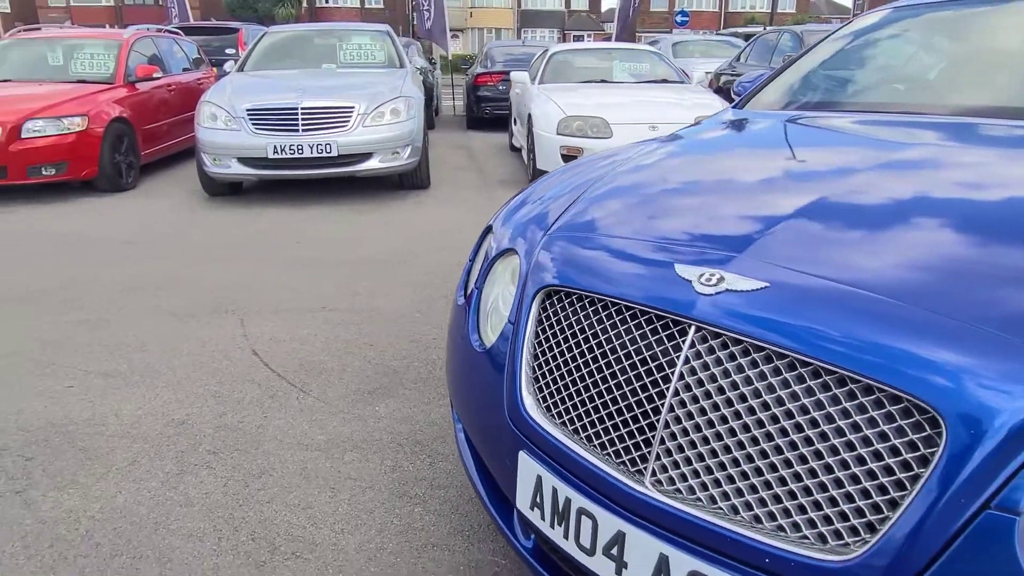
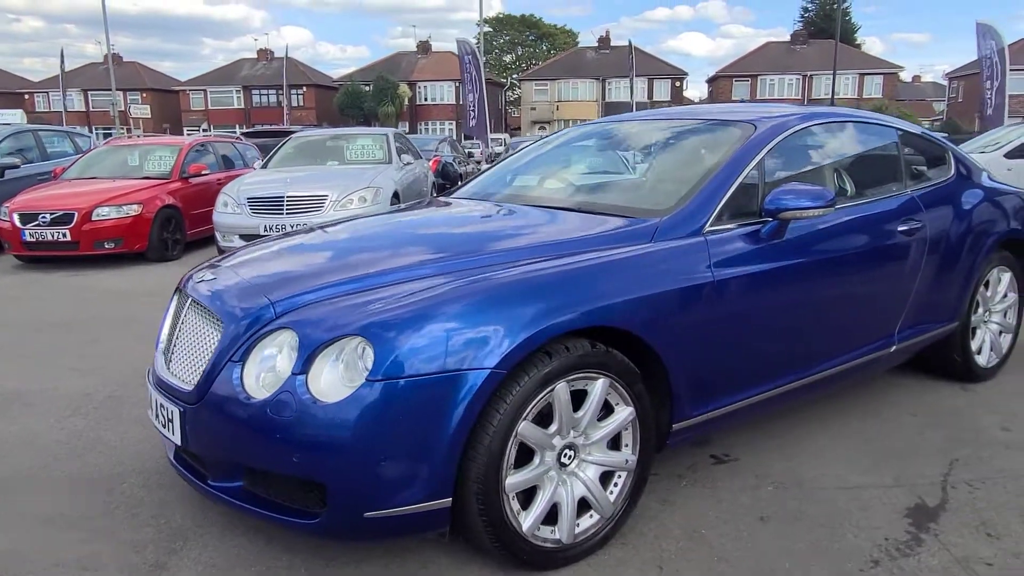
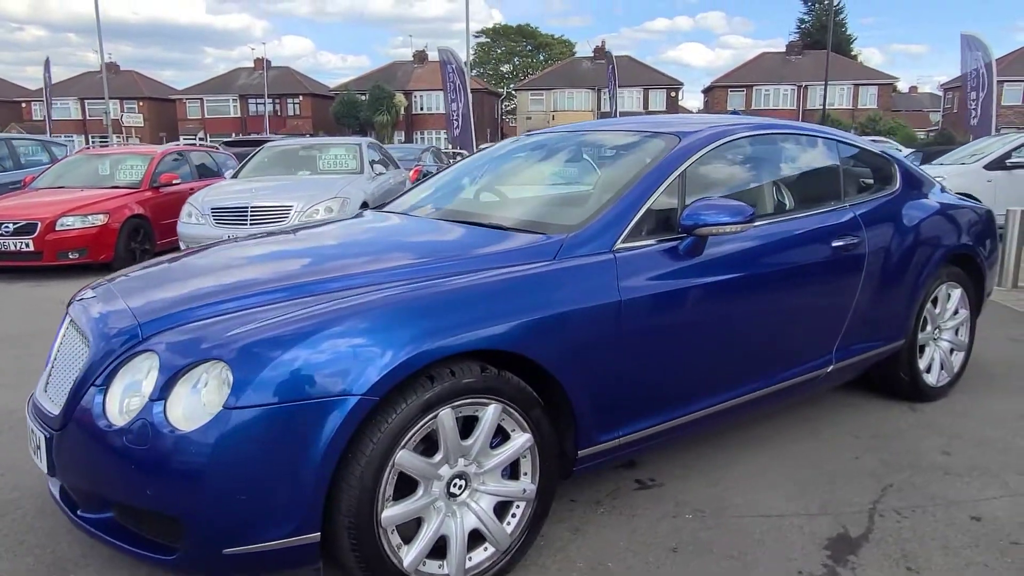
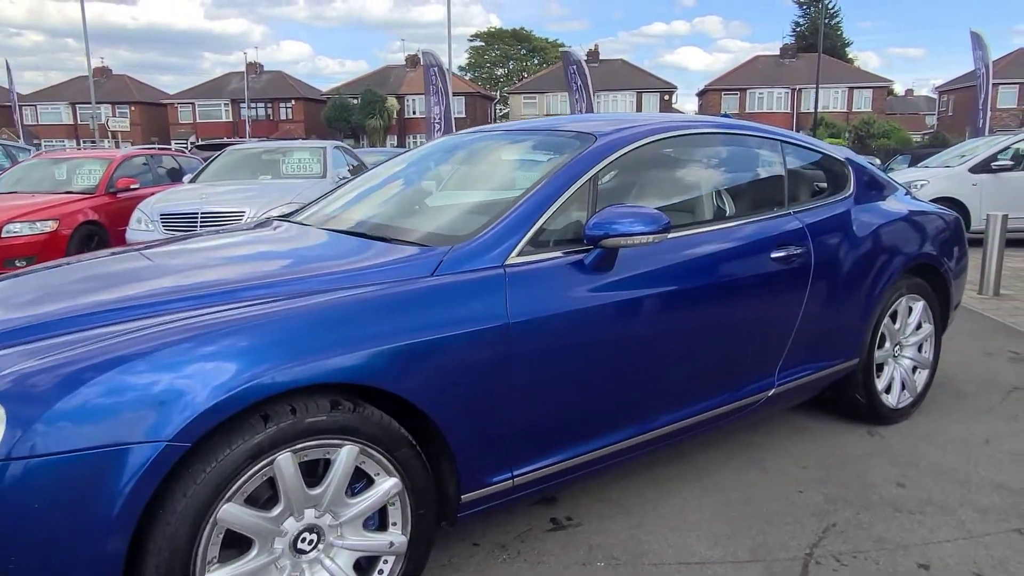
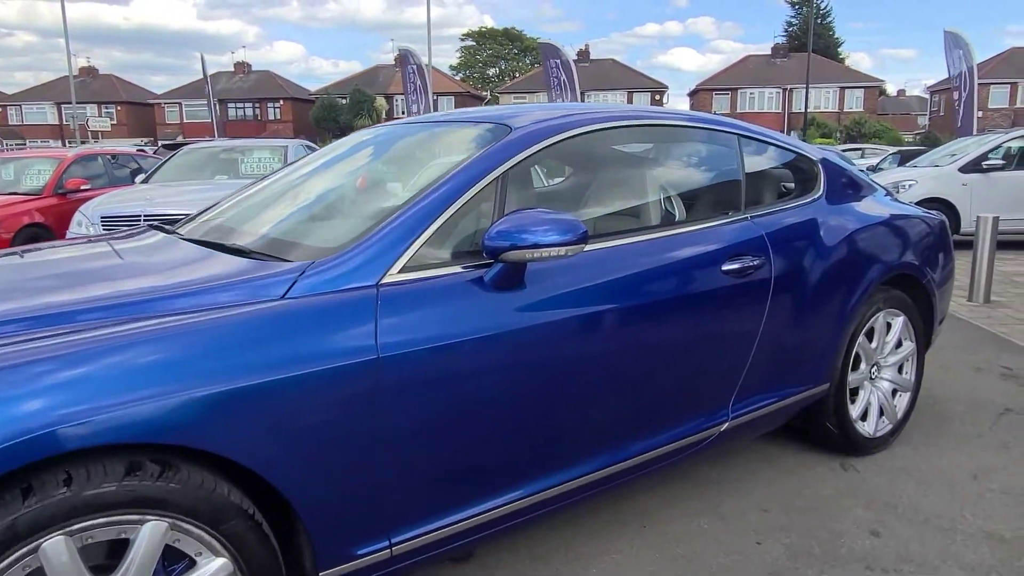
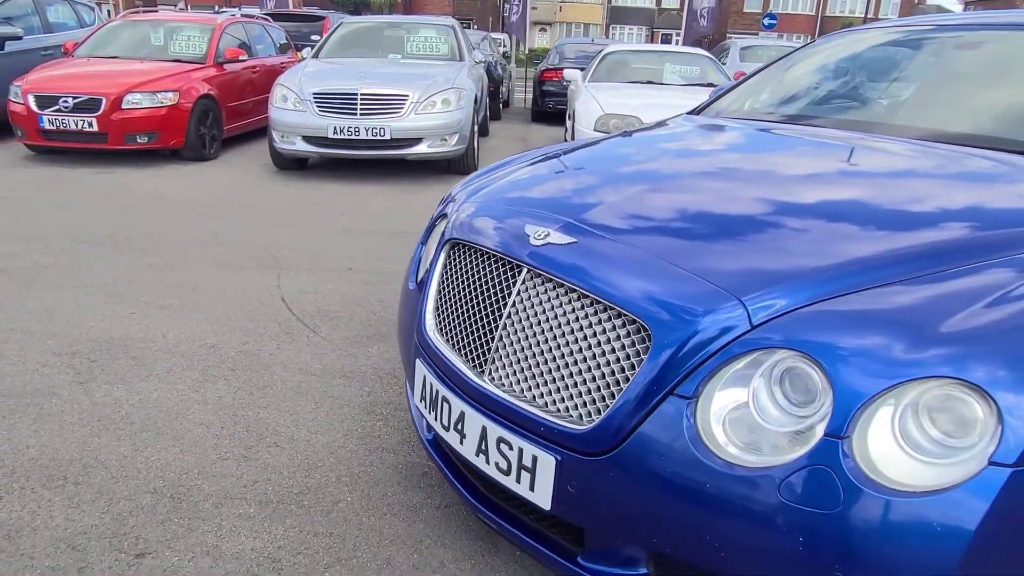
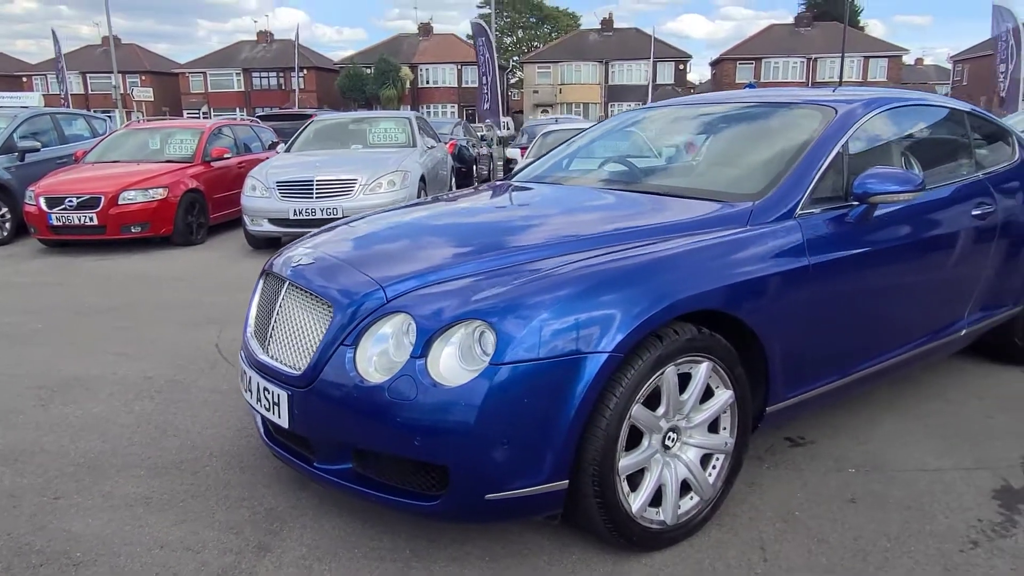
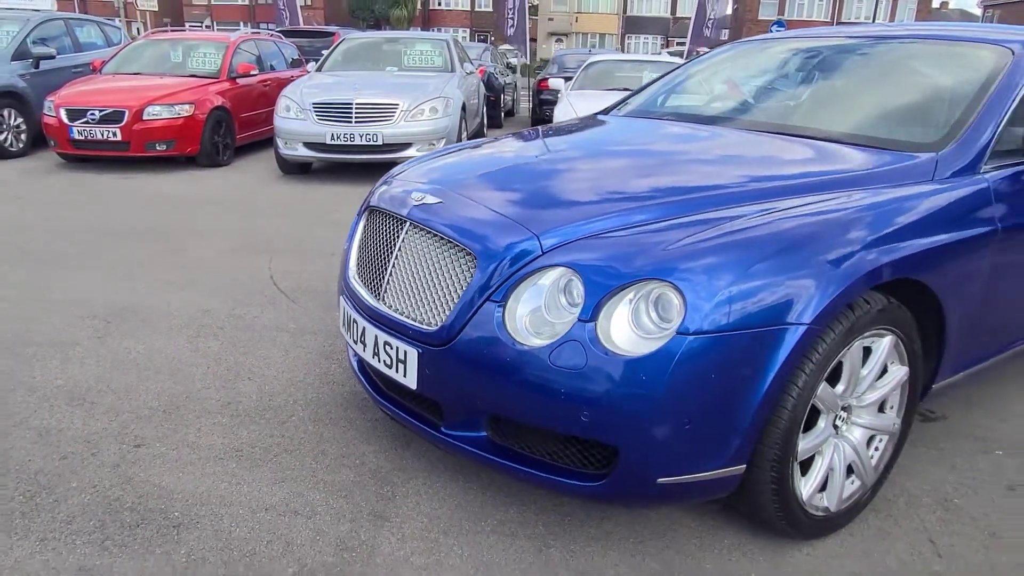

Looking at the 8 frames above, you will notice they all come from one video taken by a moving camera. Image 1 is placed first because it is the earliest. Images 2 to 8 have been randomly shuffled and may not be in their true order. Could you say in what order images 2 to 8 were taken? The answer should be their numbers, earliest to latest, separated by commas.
6, 8, 7, 2, 3, 4, 5
